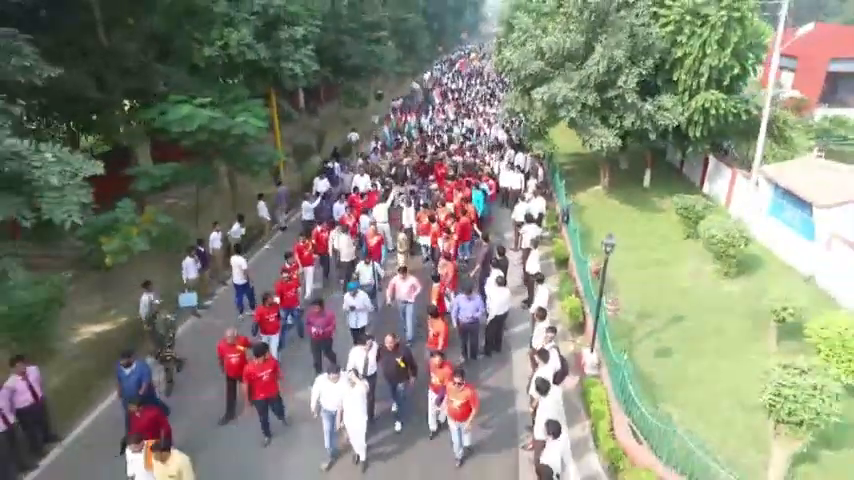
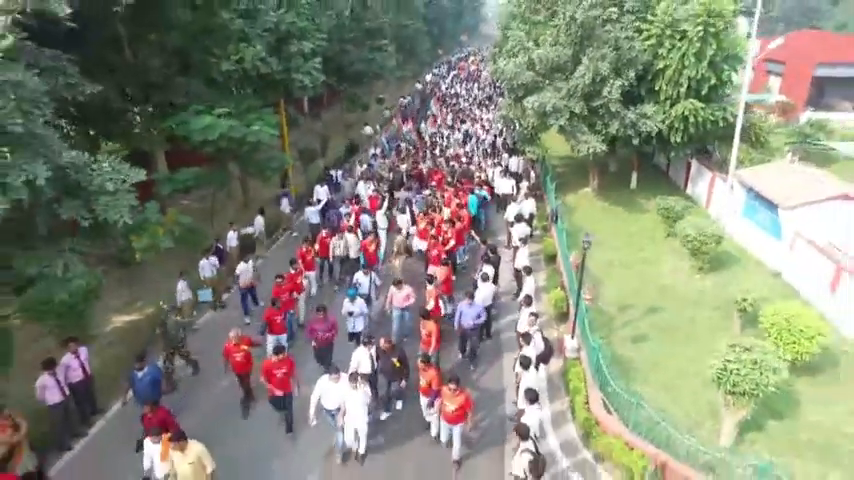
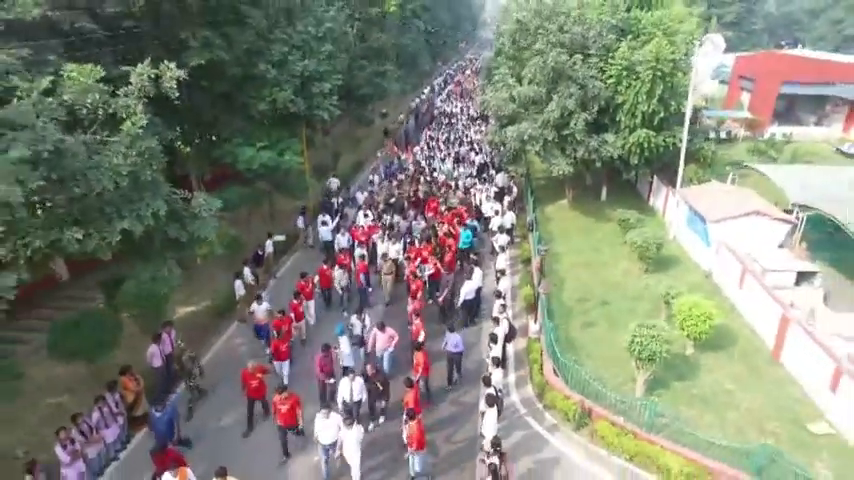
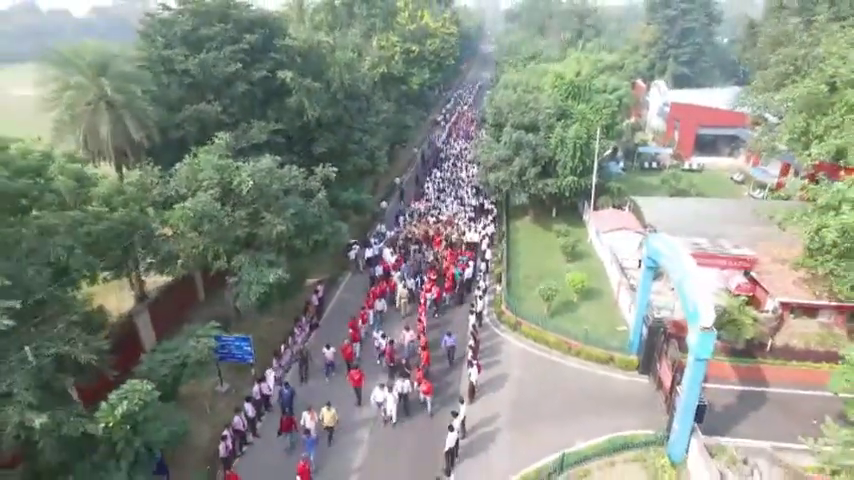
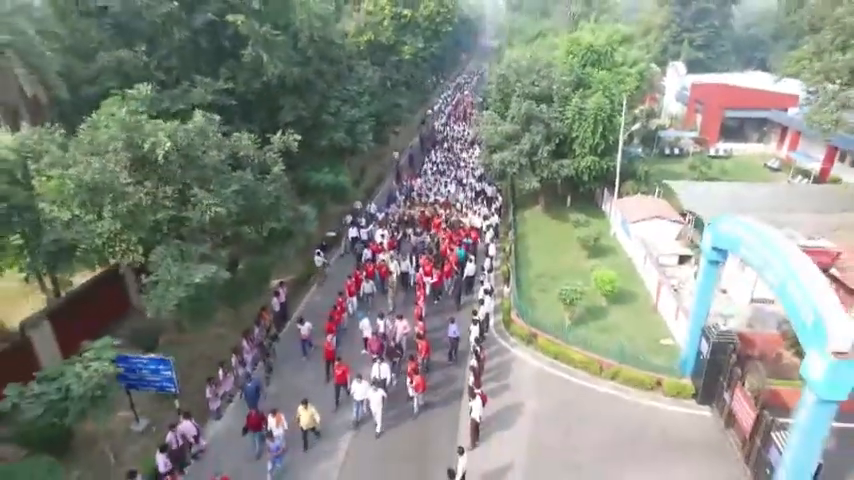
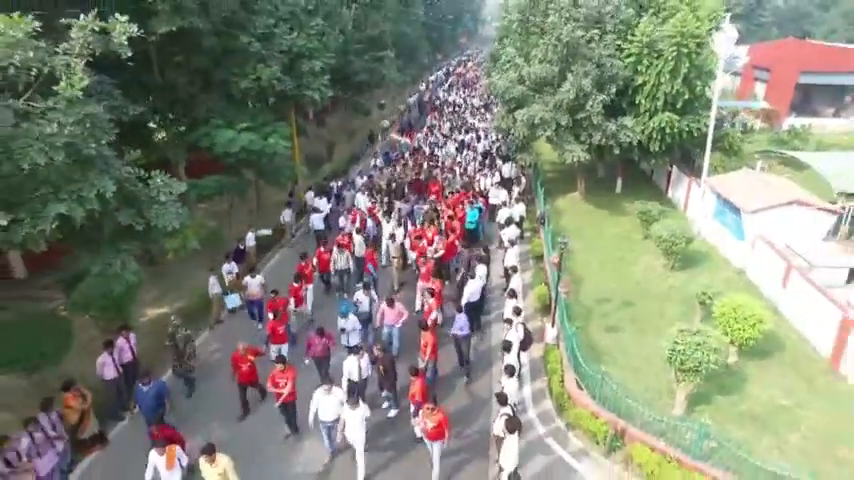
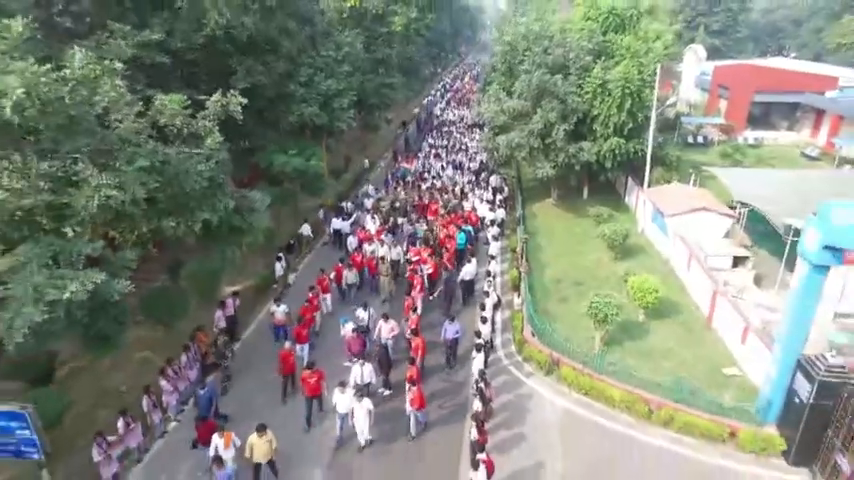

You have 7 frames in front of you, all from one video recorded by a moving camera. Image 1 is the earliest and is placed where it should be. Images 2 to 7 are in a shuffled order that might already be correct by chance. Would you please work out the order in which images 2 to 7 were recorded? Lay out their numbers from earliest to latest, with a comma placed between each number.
2, 6, 3, 7, 5, 4
